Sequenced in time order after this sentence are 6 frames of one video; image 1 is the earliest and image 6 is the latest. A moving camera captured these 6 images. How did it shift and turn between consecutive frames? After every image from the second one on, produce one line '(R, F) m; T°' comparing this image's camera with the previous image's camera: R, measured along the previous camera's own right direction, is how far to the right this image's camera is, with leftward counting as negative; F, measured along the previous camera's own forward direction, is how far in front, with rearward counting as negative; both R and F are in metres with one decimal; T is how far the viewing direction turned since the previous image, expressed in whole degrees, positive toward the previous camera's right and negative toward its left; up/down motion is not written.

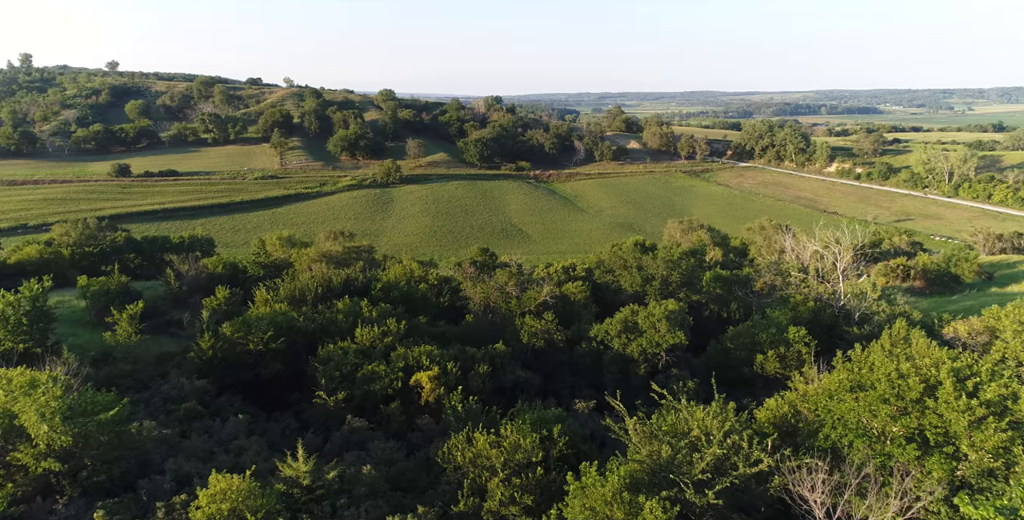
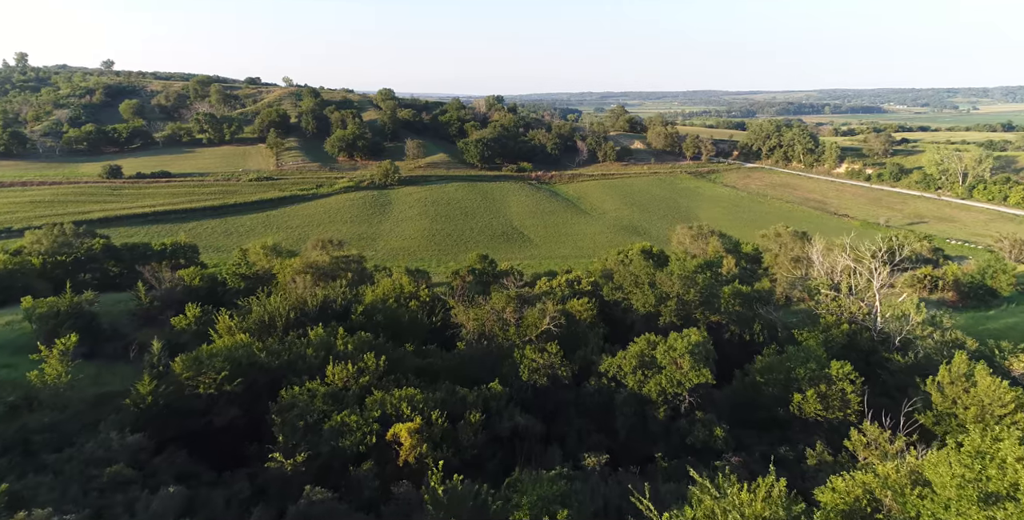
(+0.1, +2.6) m; 0°
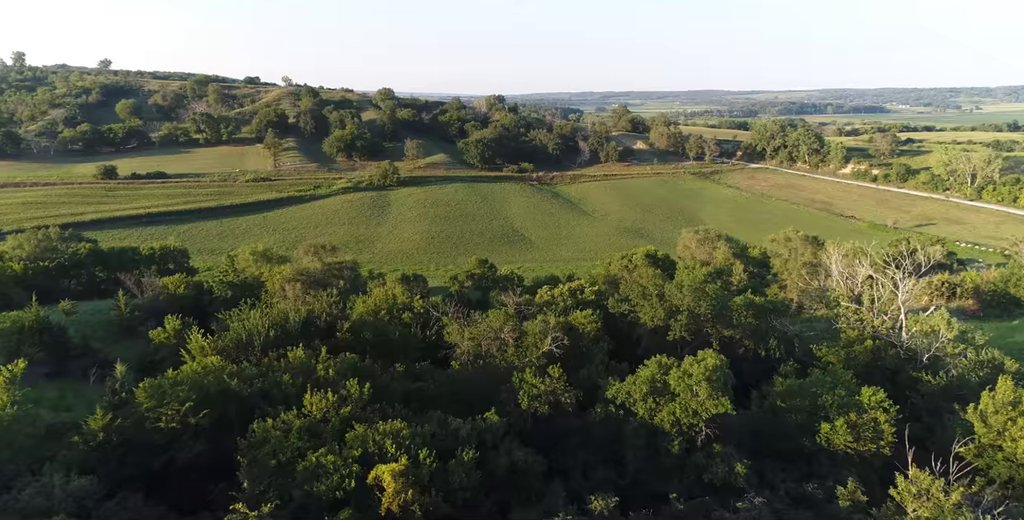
(+0.1, +1.5) m; 0°
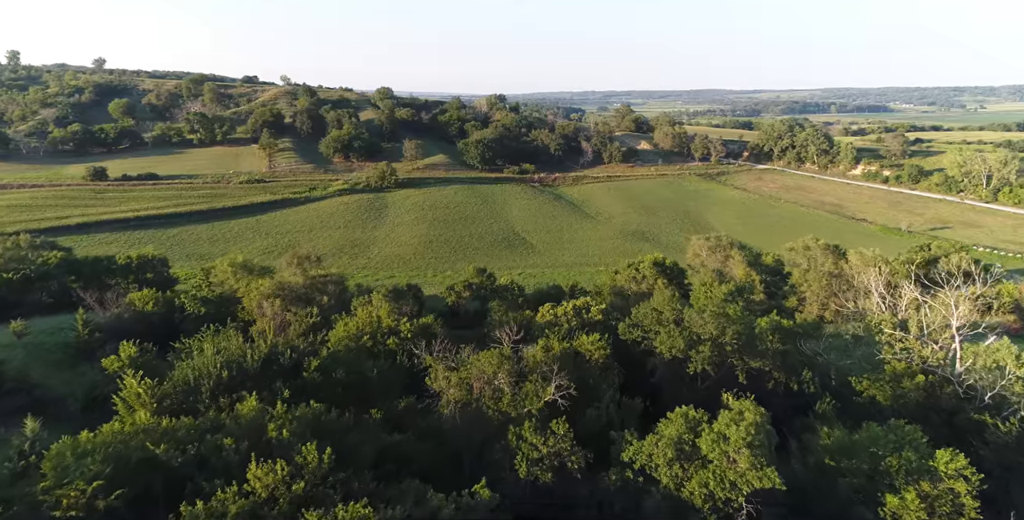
(+0.1, +2.7) m; 0°
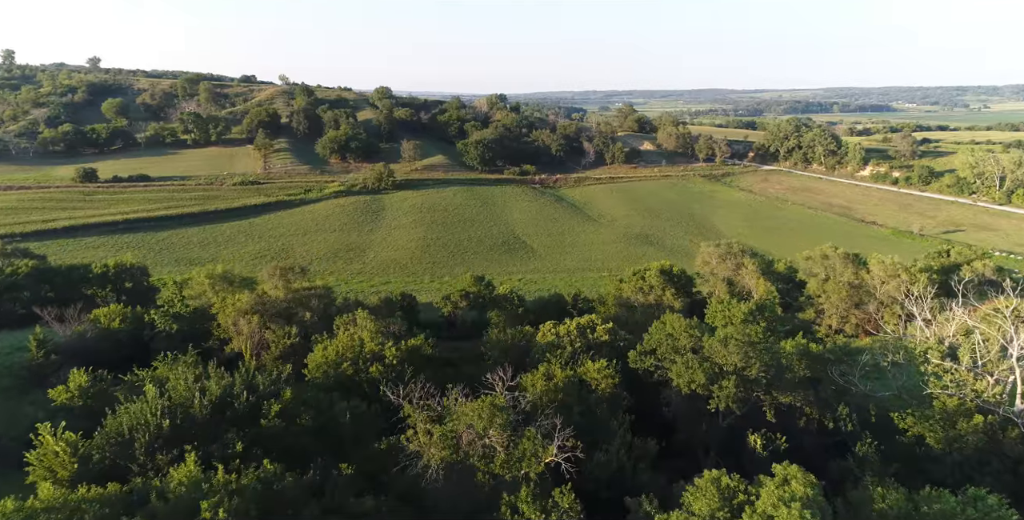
(+0.1, +2.3) m; 0°
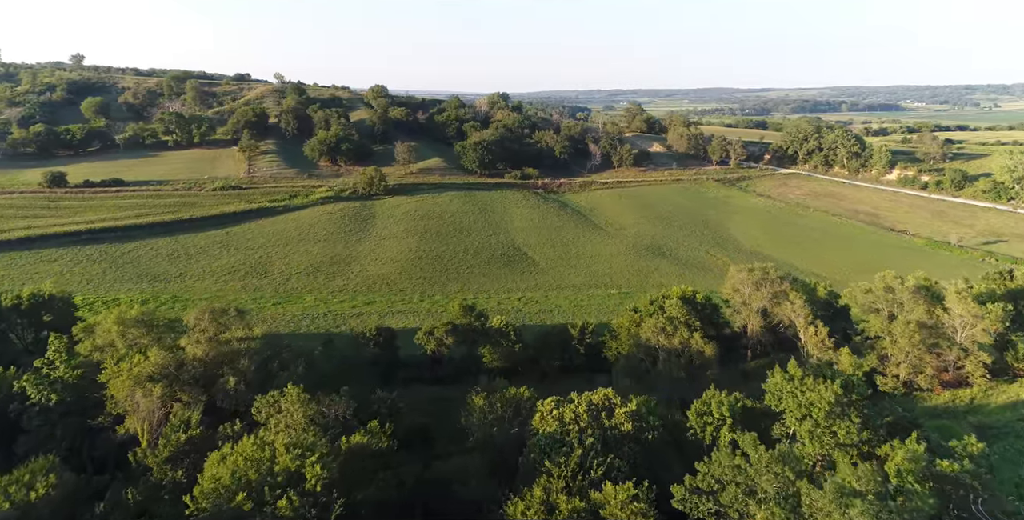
(+0.5, +6.6) m; 0°
